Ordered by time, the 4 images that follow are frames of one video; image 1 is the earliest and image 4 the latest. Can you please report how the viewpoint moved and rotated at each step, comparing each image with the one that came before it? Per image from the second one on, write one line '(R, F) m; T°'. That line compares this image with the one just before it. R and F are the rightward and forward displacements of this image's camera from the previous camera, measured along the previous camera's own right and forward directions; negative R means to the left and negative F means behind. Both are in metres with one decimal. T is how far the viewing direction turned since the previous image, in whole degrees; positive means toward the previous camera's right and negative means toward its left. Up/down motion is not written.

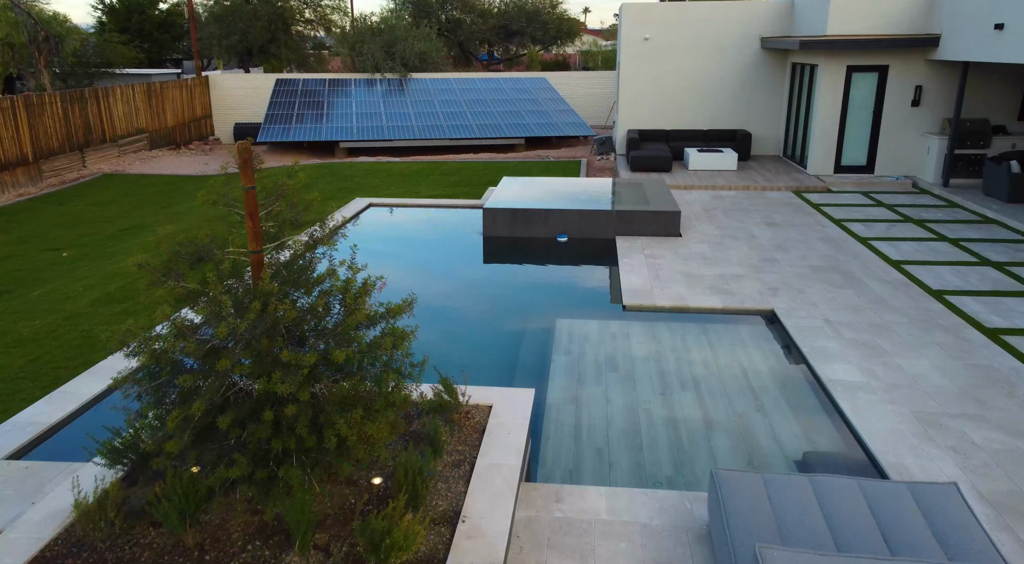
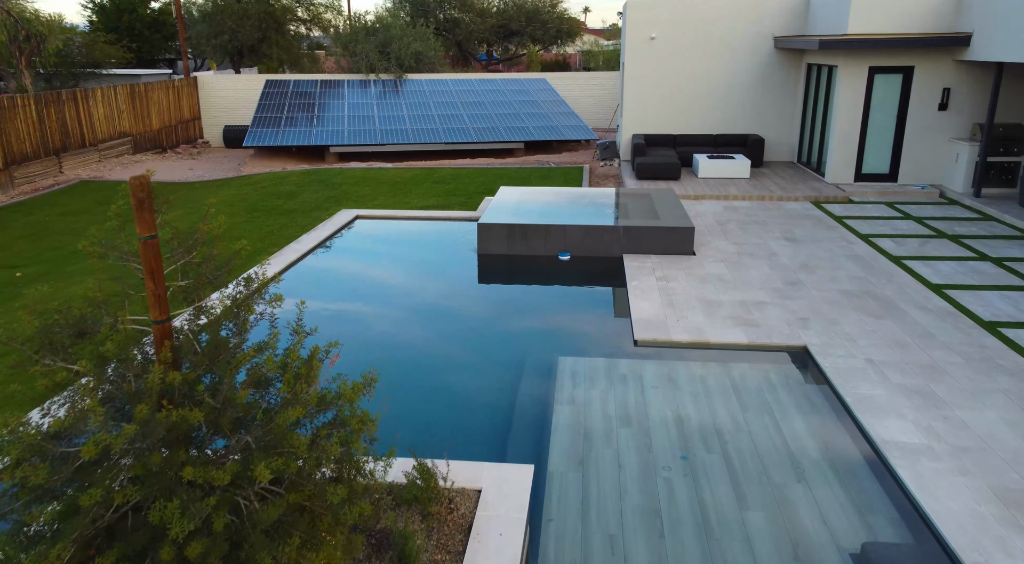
(0.0, +0.9) m; 0°
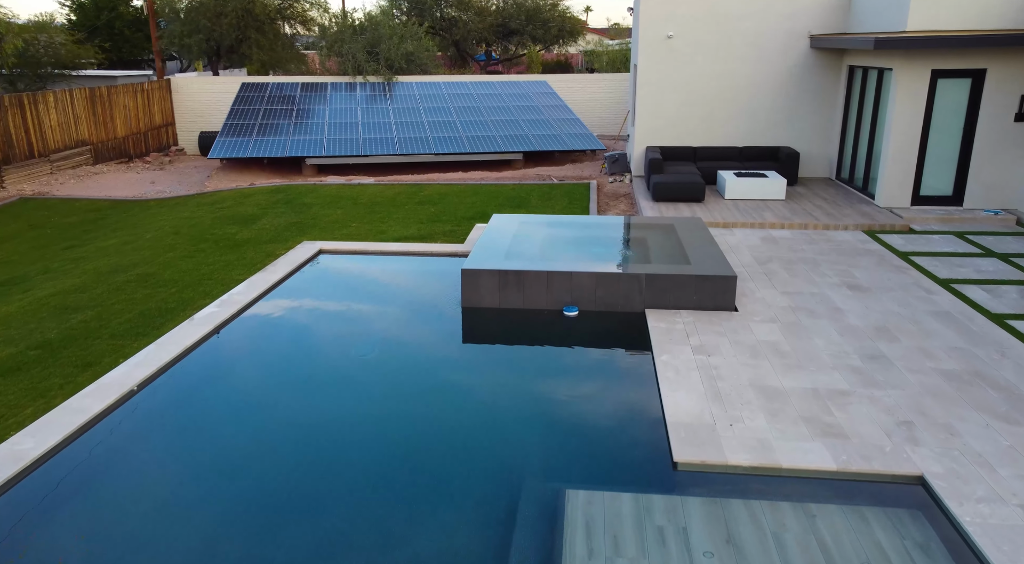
(+0.1, +1.9) m; 0°
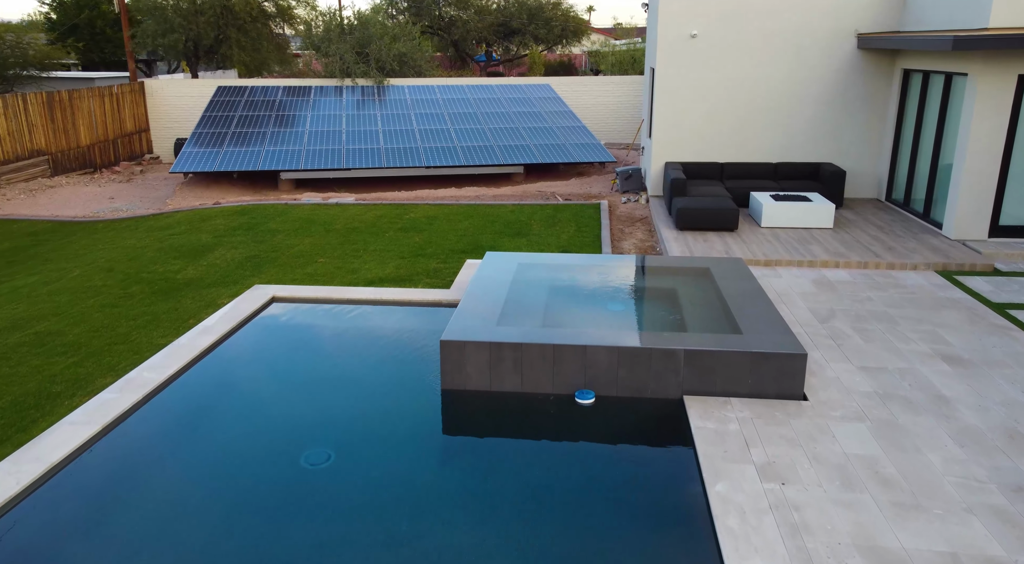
(+0.1, +1.8) m; 0°
